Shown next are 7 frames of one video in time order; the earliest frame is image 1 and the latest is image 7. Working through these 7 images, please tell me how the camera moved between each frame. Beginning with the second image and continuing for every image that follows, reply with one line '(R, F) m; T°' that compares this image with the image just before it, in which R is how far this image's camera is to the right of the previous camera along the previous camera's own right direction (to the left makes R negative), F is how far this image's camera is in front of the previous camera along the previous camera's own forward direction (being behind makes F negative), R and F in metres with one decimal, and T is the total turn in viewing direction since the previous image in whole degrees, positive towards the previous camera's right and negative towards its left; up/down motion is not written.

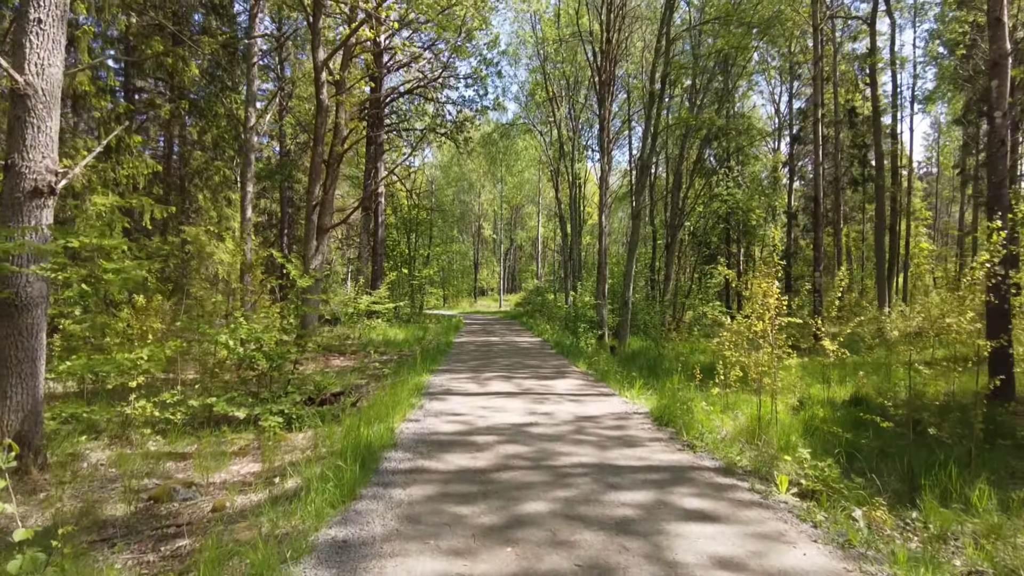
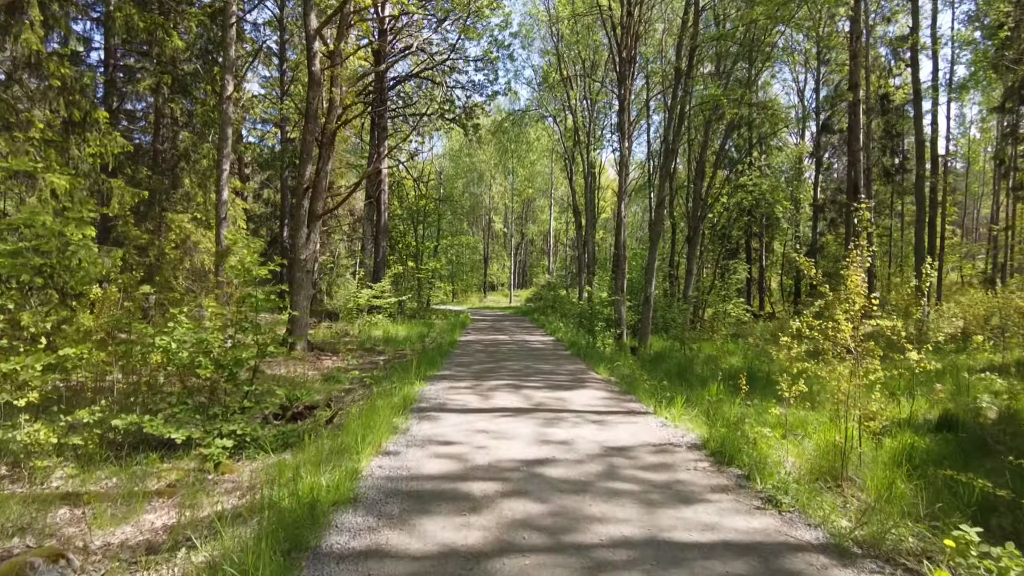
(0.0, +1.3) m; -1°
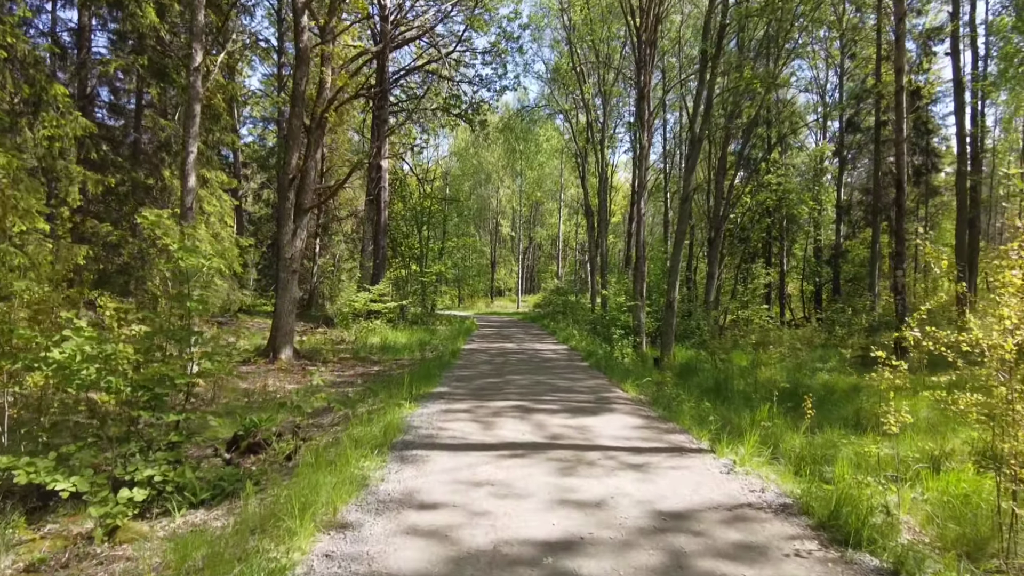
(0.0, +1.3) m; -1°
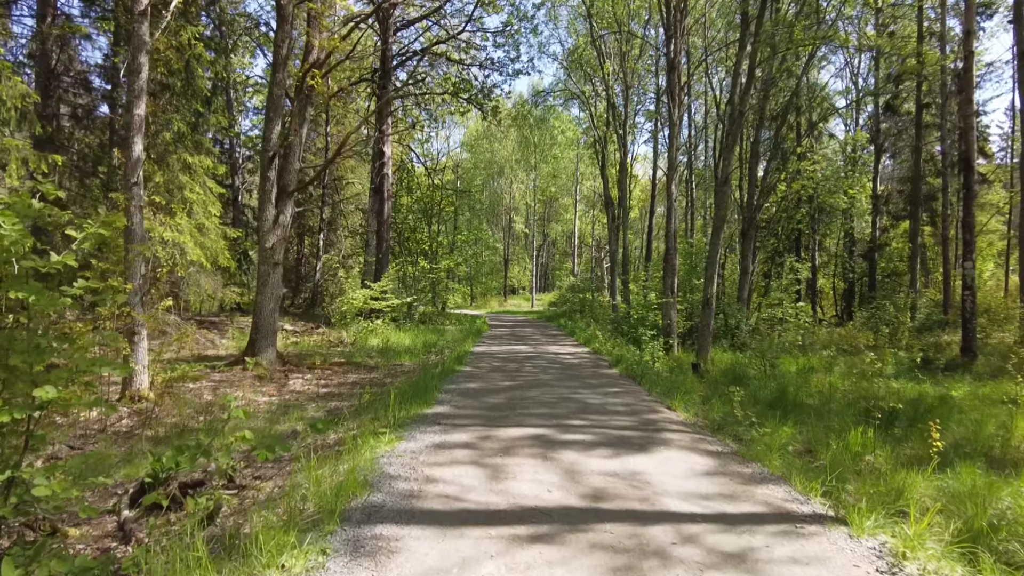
(0.0, +1.5) m; -1°
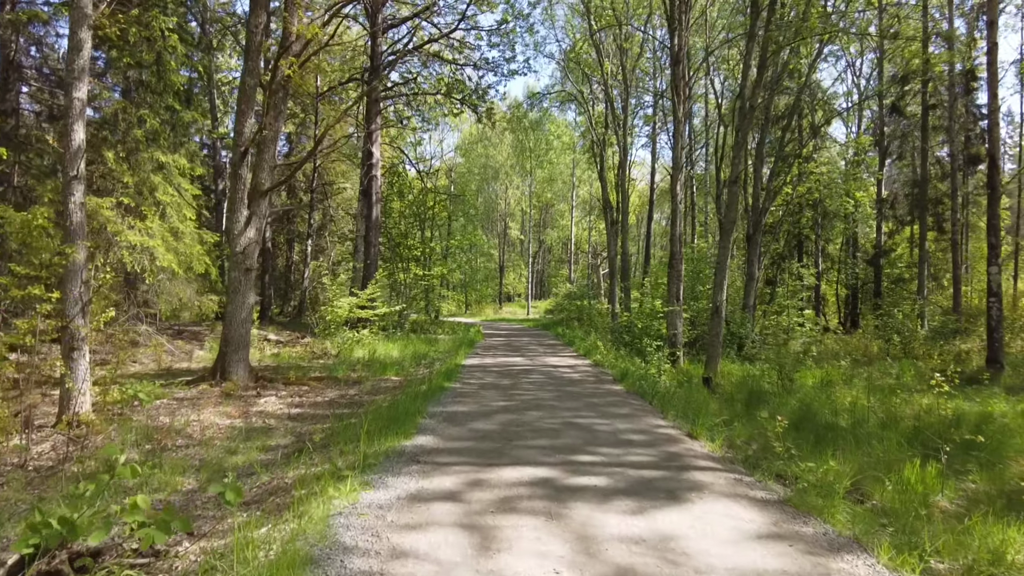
(0.0, +0.8) m; 0°
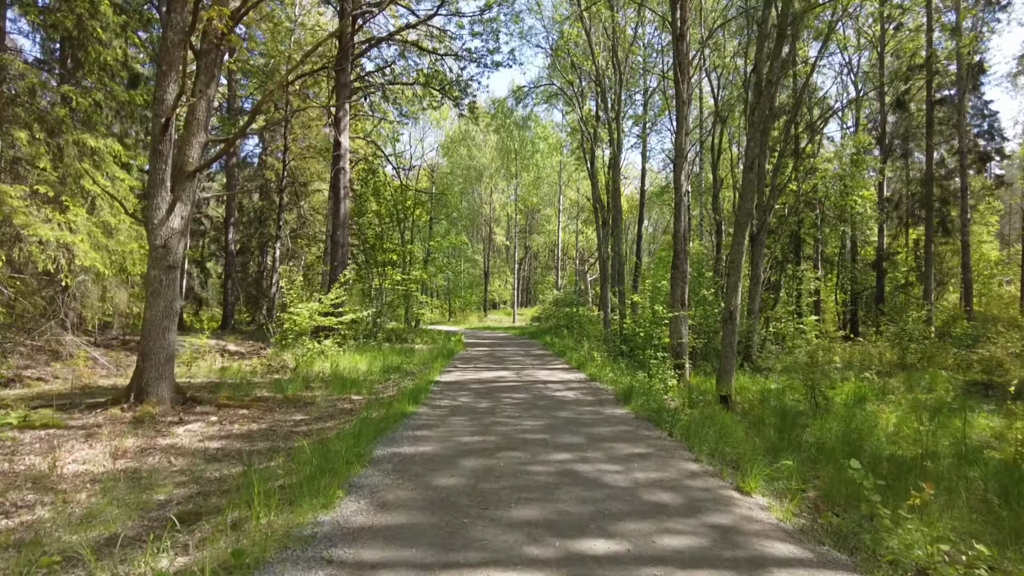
(+0.1, +1.5) m; +1°
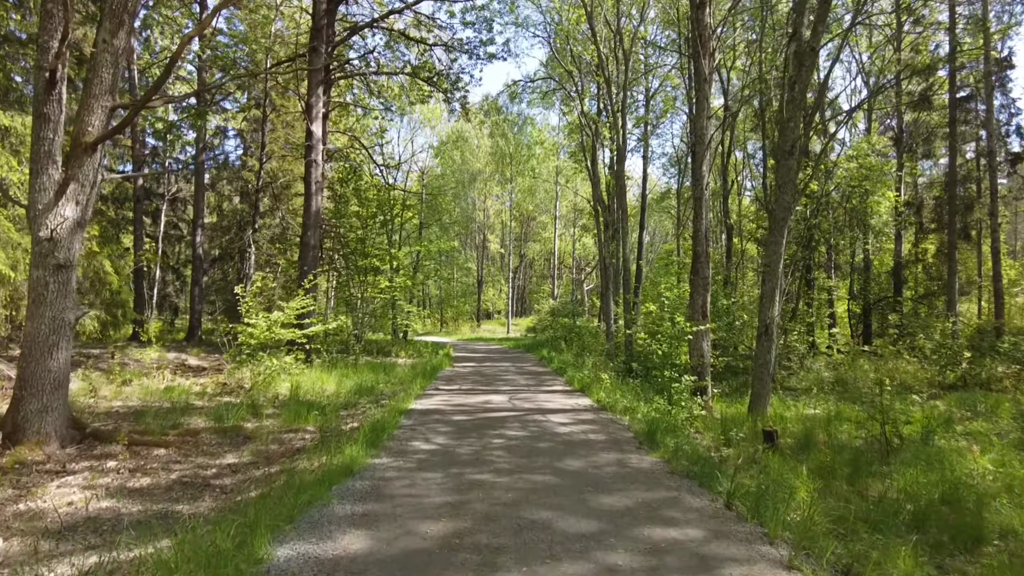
(0.0, +1.6) m; 0°
